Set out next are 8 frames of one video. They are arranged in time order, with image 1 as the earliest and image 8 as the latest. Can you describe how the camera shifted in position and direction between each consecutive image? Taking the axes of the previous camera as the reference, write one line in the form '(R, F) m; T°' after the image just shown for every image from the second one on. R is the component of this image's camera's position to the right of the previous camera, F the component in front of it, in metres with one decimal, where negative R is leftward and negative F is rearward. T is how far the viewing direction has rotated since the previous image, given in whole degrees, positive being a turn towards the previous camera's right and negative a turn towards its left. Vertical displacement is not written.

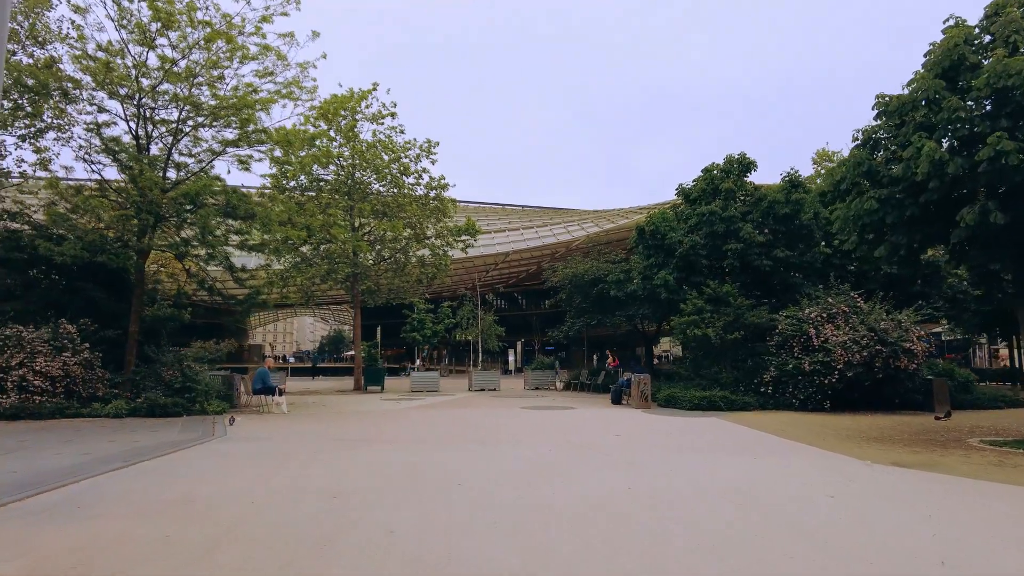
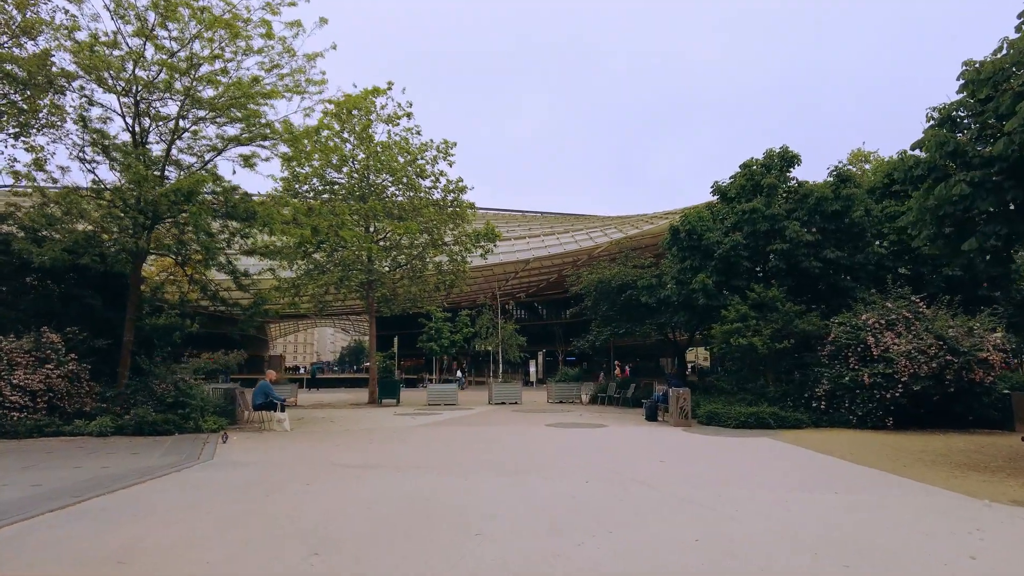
(-0.1, +1.5) m; -2°
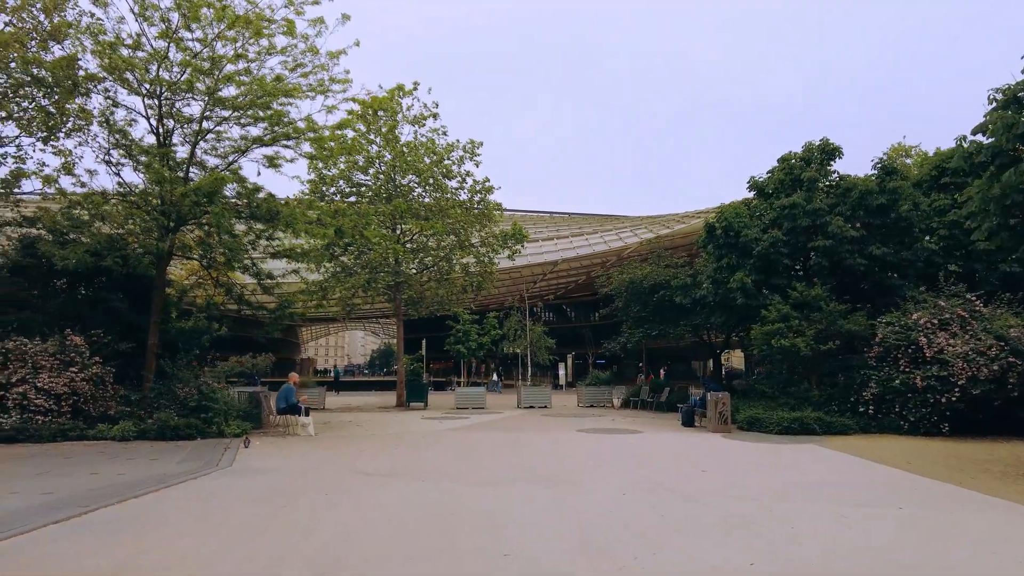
(0.0, +0.5) m; -2°
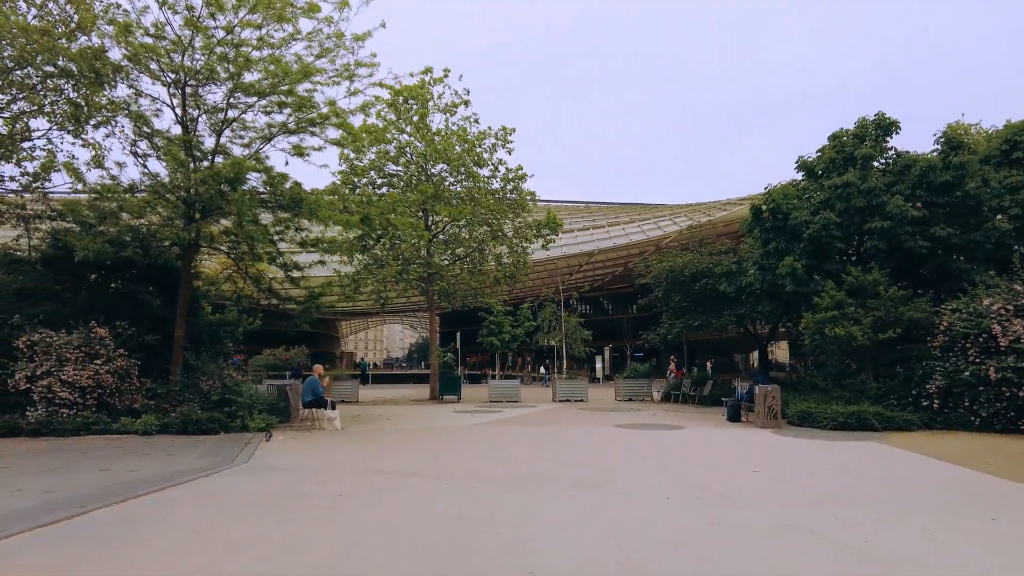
(+0.1, +0.7) m; -3°
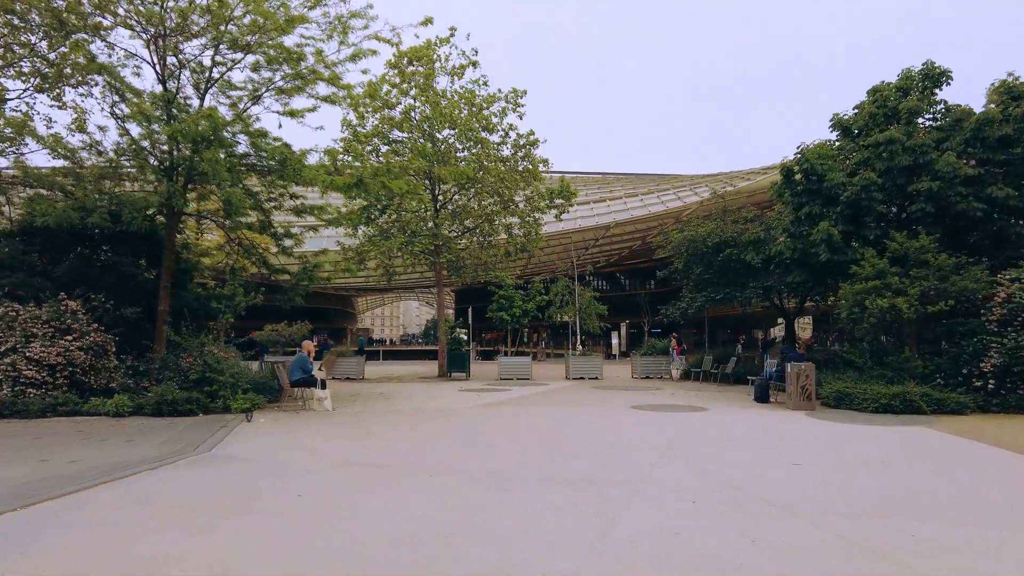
(+0.2, +1.2) m; -1°
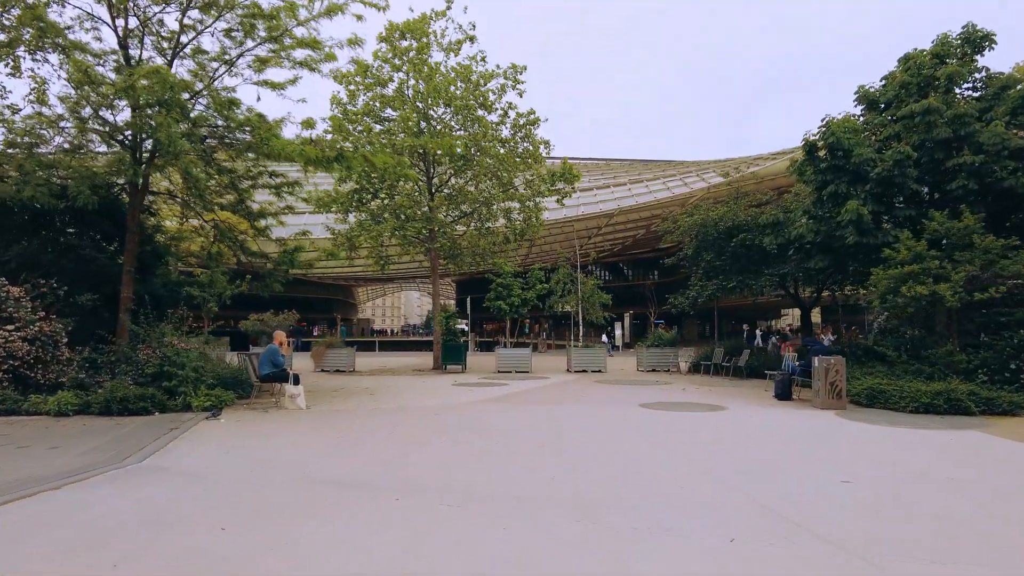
(+0.1, +1.3) m; 0°
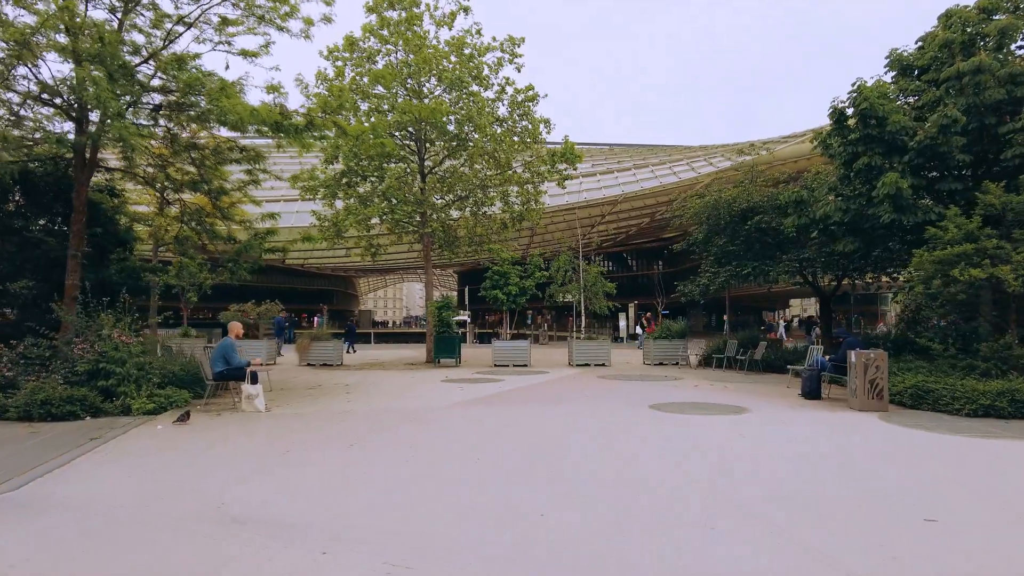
(+0.2, +1.5) m; 0°
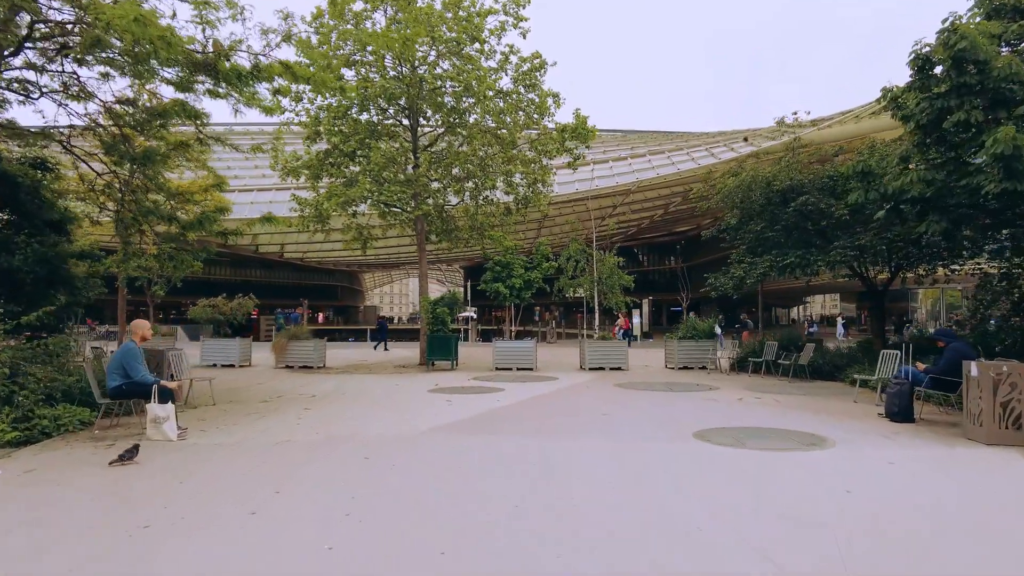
(+0.1, +2.5) m; -1°
